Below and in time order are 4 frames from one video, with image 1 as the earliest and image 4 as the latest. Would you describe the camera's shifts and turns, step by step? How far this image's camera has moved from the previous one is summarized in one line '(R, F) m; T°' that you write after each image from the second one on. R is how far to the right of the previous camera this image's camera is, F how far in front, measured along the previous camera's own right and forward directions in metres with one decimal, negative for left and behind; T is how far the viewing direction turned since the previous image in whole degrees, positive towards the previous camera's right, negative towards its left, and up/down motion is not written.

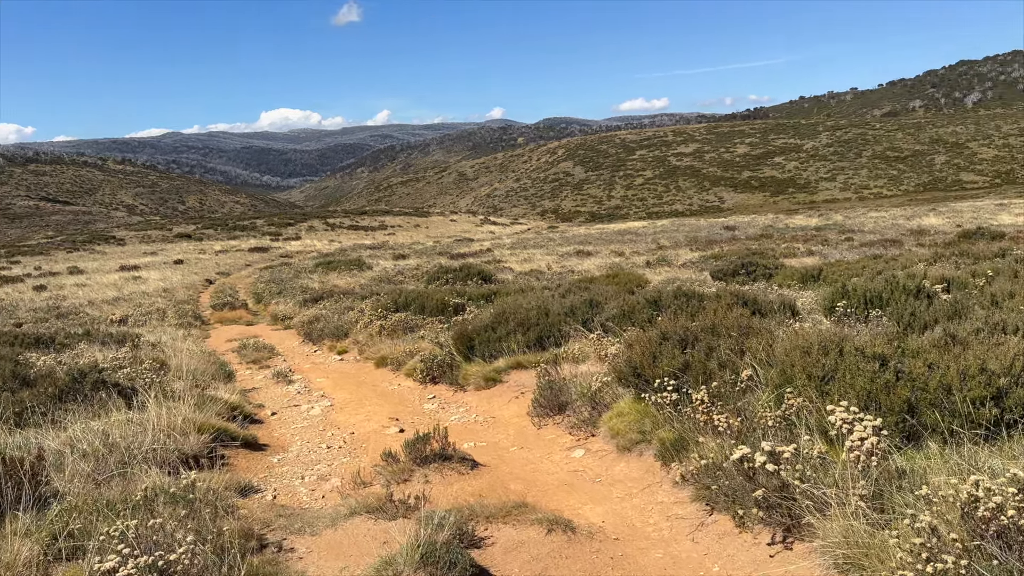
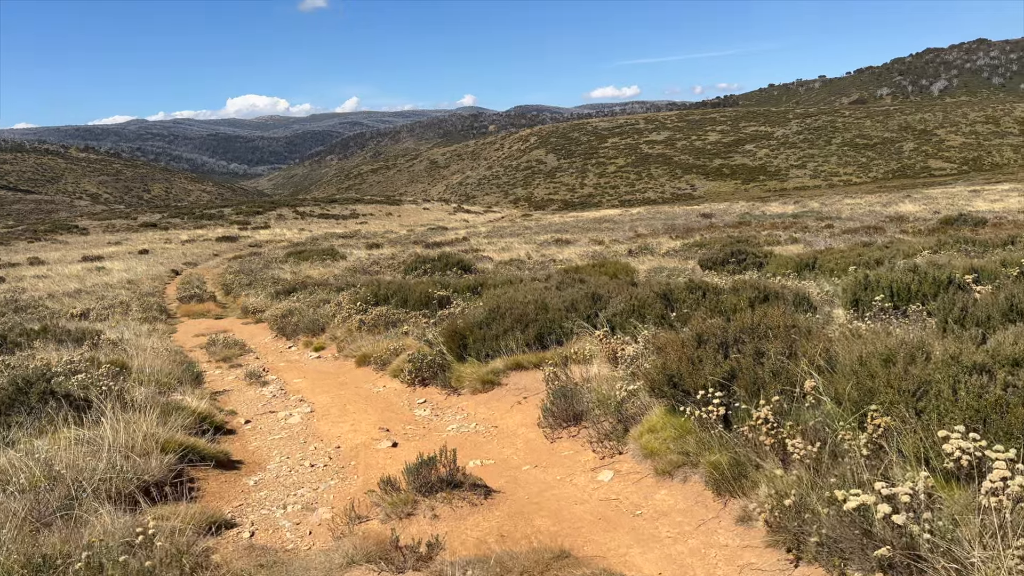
(-0.2, +0.7) m; +2°
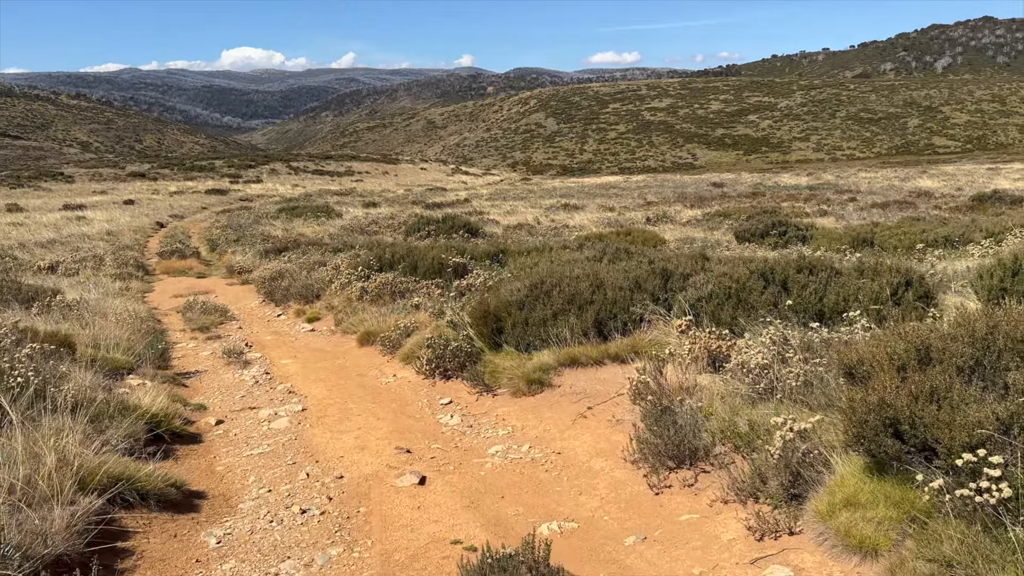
(-0.4, +1.6) m; +1°
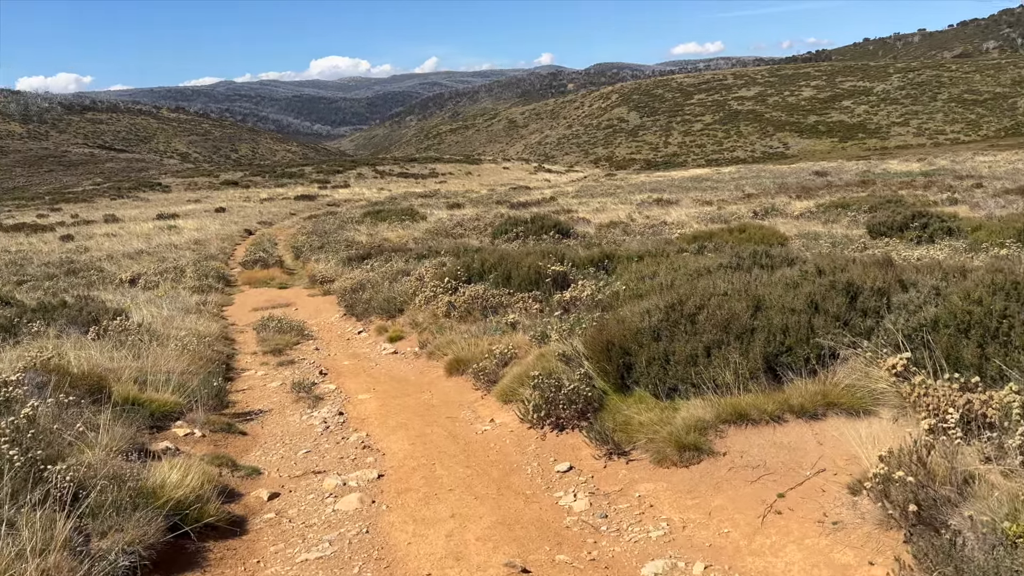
(-0.3, +1.4) m; -6°
